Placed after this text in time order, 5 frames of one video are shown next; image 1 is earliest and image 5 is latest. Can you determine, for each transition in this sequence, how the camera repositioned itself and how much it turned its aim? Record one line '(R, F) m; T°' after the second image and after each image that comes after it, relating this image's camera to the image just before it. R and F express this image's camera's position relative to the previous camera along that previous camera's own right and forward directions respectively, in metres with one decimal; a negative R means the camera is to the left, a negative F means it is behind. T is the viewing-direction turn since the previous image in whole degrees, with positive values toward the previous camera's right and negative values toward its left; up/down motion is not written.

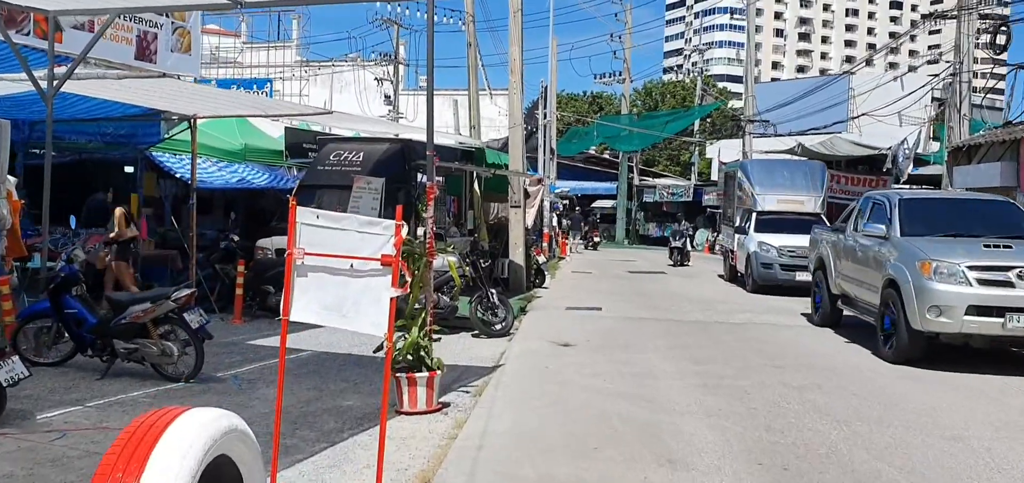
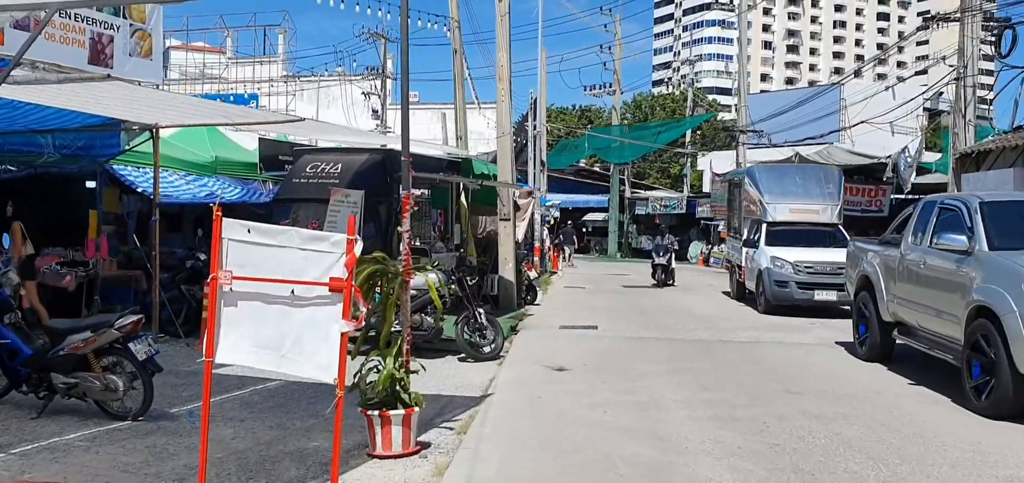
(0.0, +0.9) m; +1°
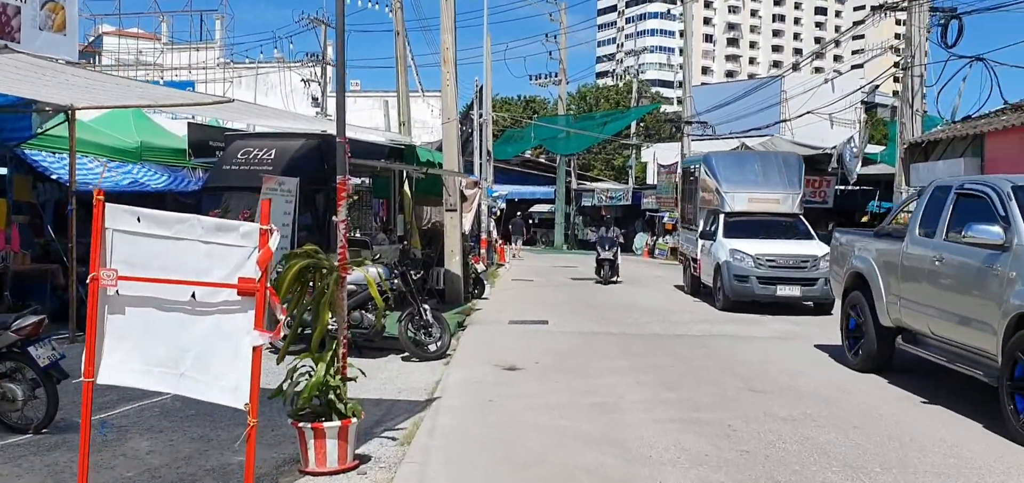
(0.0, +0.6) m; +4°
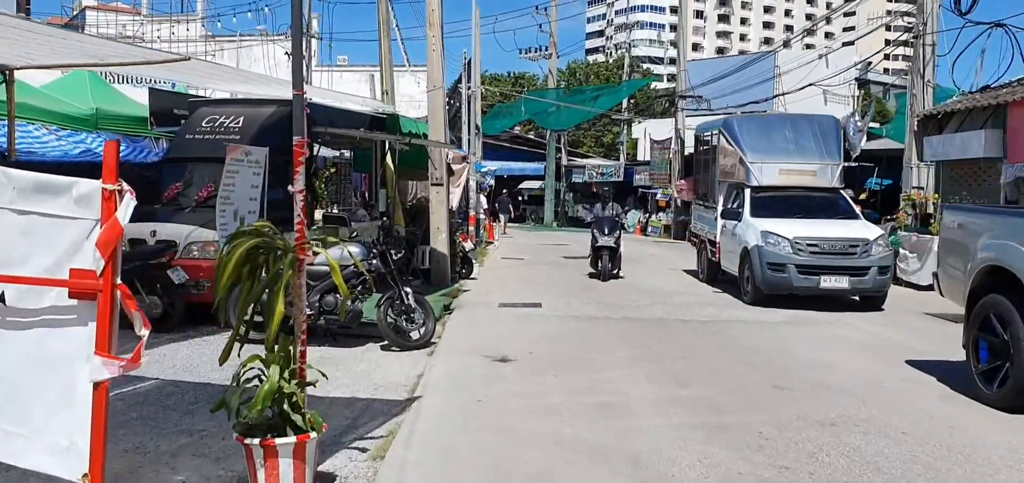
(0.0, +1.0) m; +1°
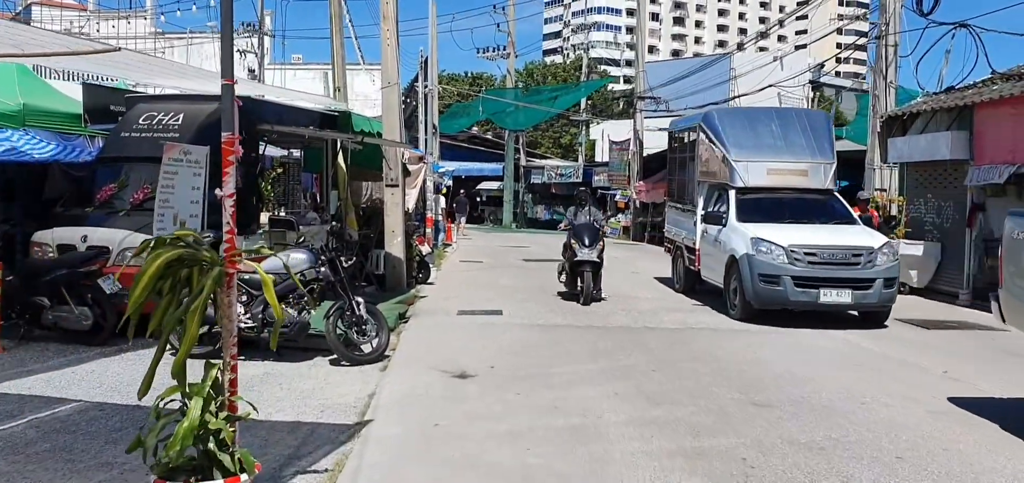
(0.0, +0.6) m; +3°
